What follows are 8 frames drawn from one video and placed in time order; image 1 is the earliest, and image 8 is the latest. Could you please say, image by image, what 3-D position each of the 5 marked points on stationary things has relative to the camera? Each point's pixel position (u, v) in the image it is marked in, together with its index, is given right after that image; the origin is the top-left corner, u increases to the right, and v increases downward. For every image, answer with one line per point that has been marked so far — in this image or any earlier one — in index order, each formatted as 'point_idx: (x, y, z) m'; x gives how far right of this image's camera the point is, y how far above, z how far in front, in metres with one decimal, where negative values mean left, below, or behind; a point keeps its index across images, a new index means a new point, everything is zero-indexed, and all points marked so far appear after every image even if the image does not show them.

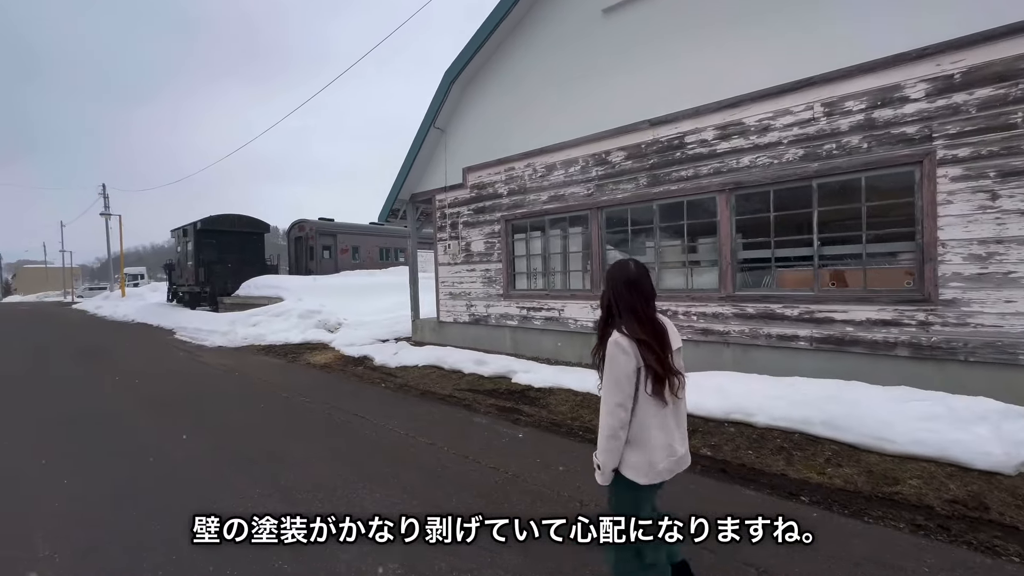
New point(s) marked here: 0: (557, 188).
0: (+0.7, +1.6, +7.4) m
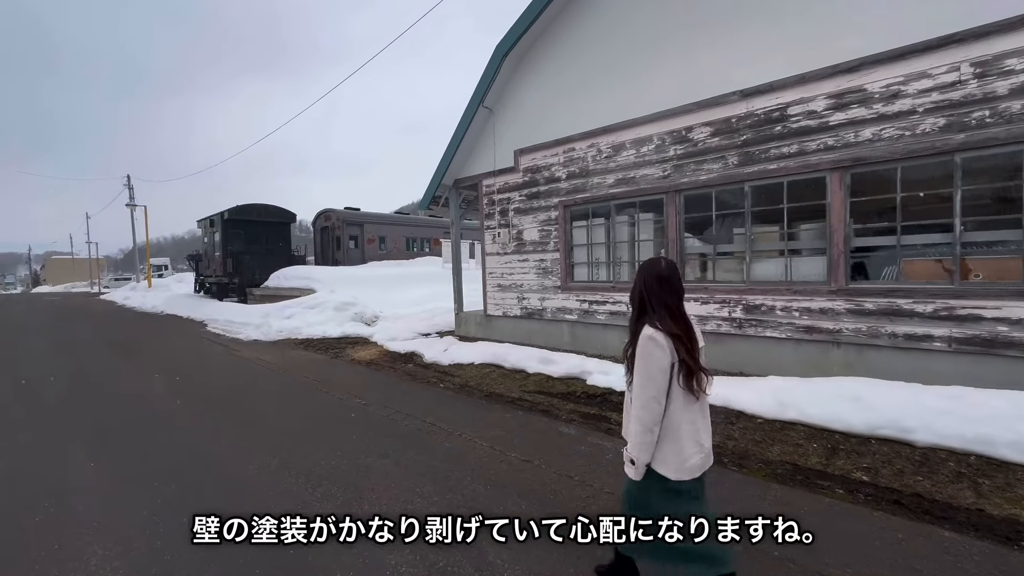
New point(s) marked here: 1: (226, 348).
0: (+1.7, +1.8, +6.7) m
1: (-6.3, -1.3, +9.8) m
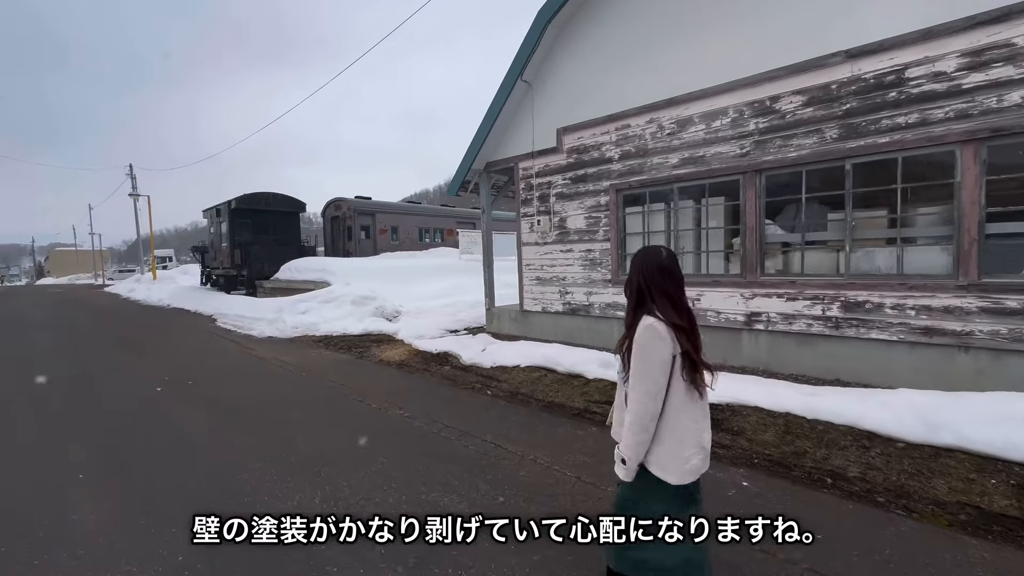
0: (+2.4, +1.8, +5.9) m
1: (-5.6, -1.1, +9.1) m
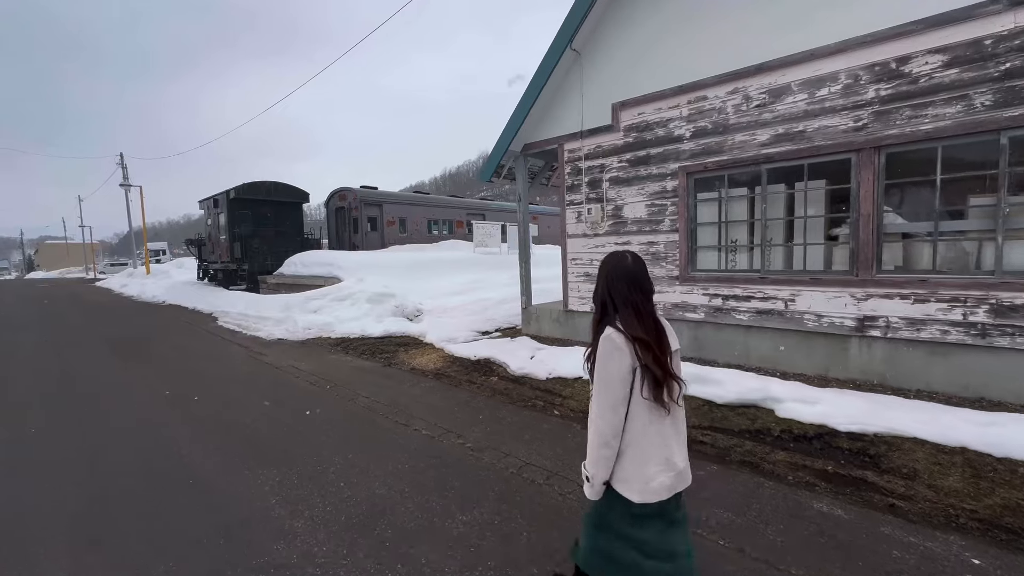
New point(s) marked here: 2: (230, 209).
0: (+3.1, +1.9, +5.0) m
1: (-4.9, -1.1, +8.2) m
2: (-9.9, +2.8, +15.8) m
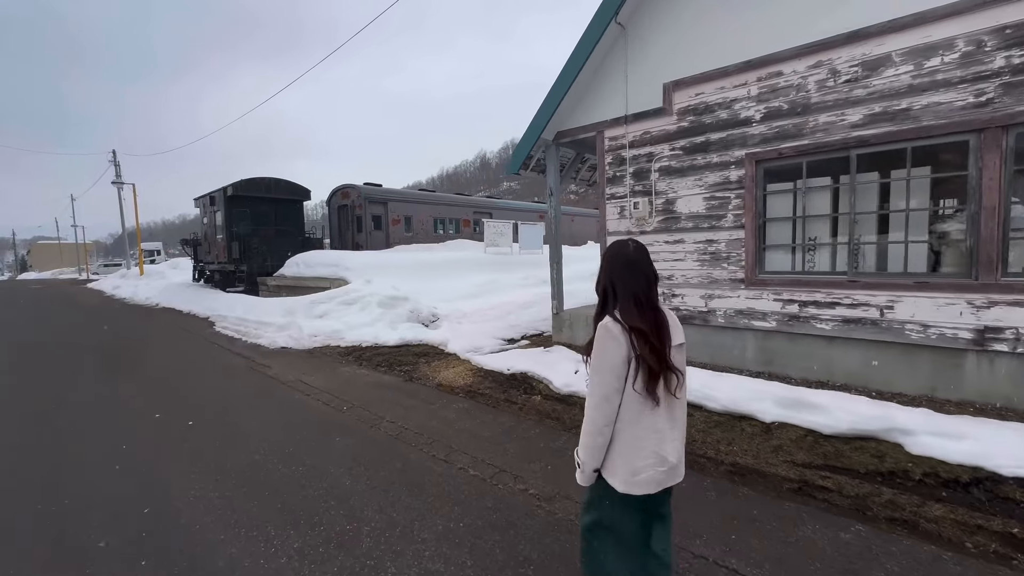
0: (+3.6, +1.8, +4.3) m
1: (-4.4, -1.1, +7.4) m
2: (-9.5, +2.7, +15.0) m
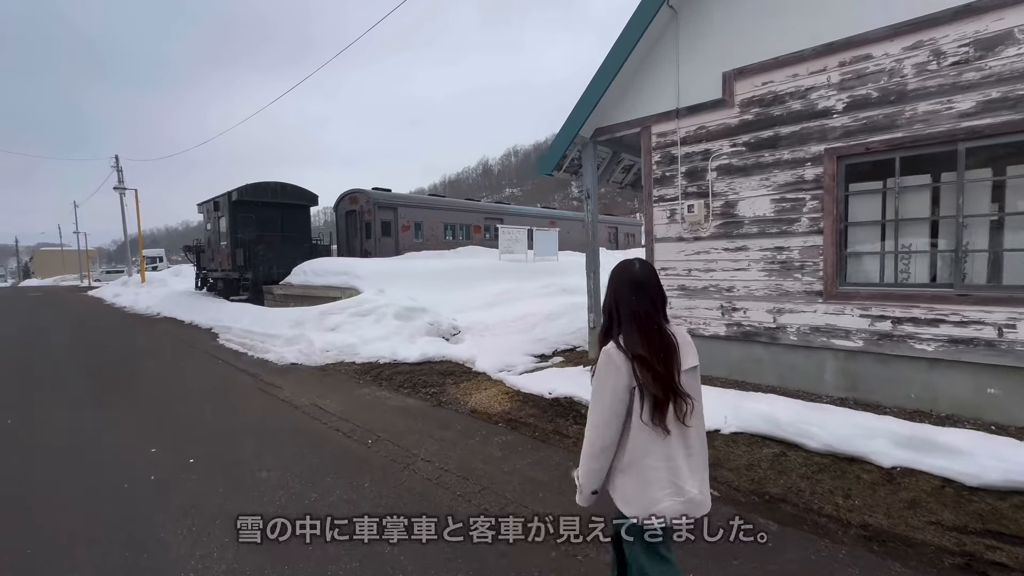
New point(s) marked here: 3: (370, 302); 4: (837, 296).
0: (+4.1, +1.7, +3.7) m
1: (-4.0, -1.3, +6.8) m
2: (-9.0, +2.4, +14.4) m
3: (-2.8, -0.3, +8.9) m
4: (+3.3, -0.1, +4.5) m
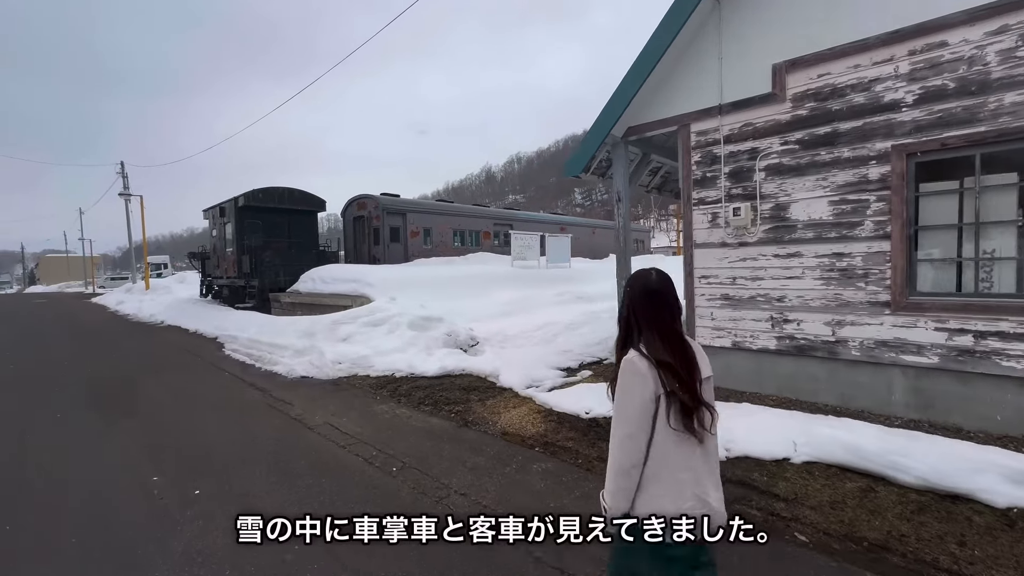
0: (+4.4, +1.6, +3.3) m
1: (-3.6, -1.4, +6.4) m
2: (-8.6, +2.2, +14.1) m
3: (-2.5, -0.4, +8.5) m
4: (+3.6, -0.2, +4.1) m
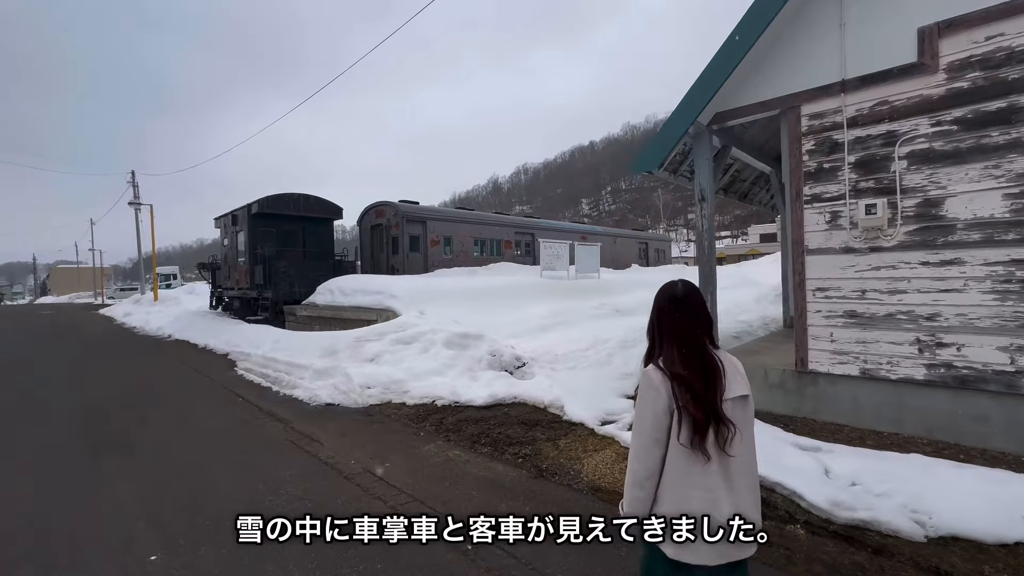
0: (+5.1, +1.5, +2.3) m
1: (-2.9, -1.6, +5.5) m
2: (-7.8, +1.8, +13.3) m
3: (-1.7, -0.7, +7.6) m
4: (+4.4, -0.3, +3.1) m
